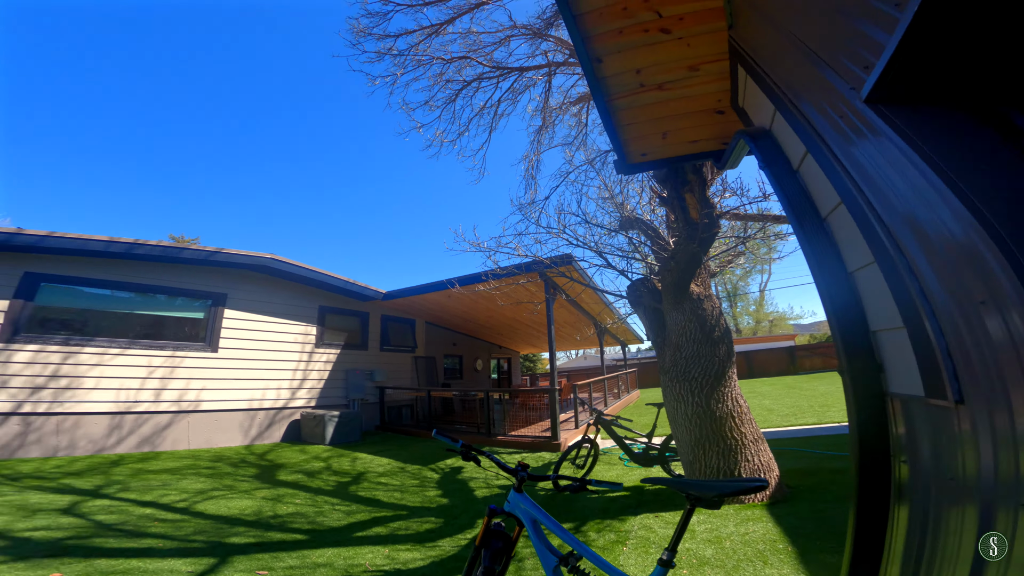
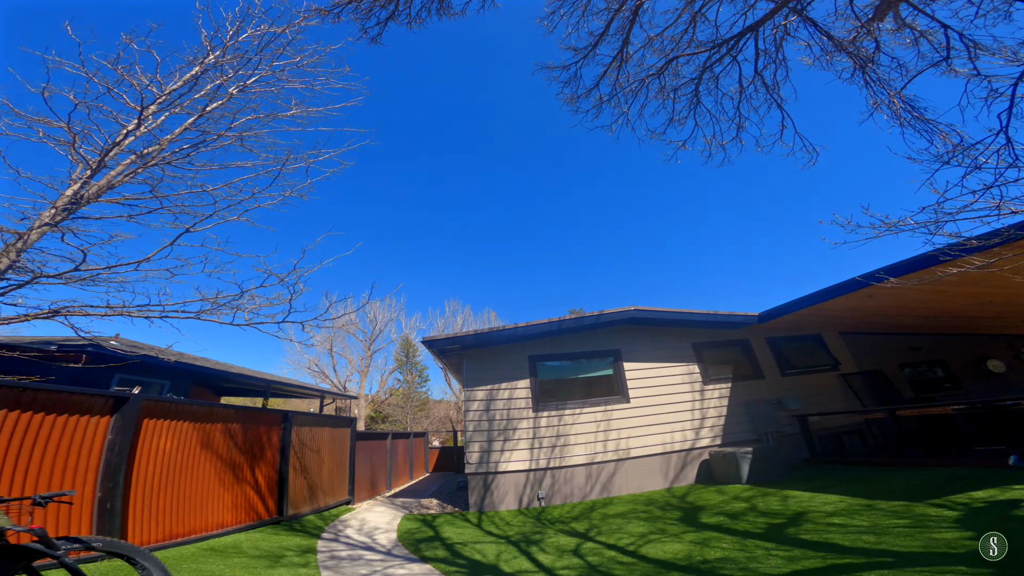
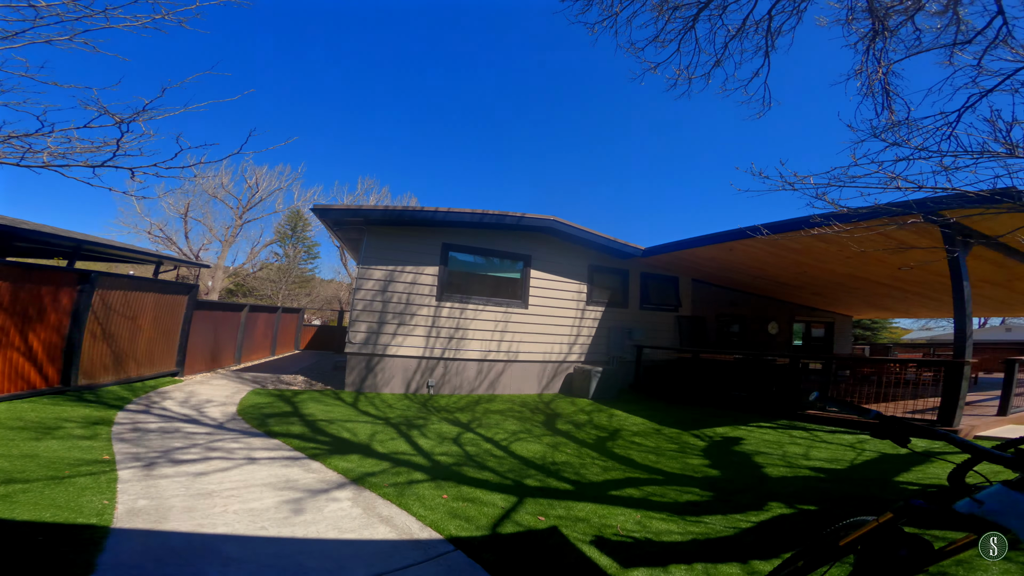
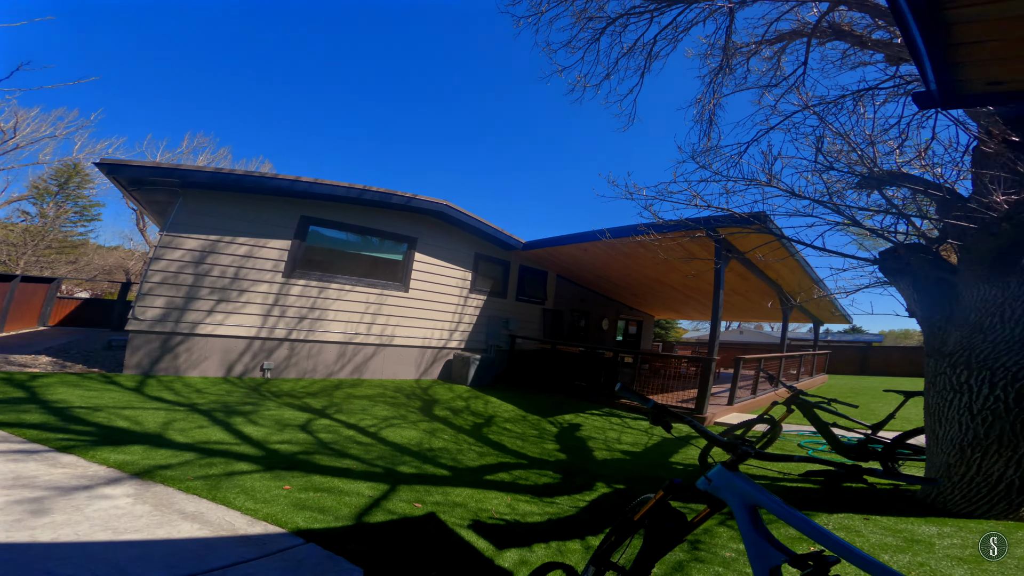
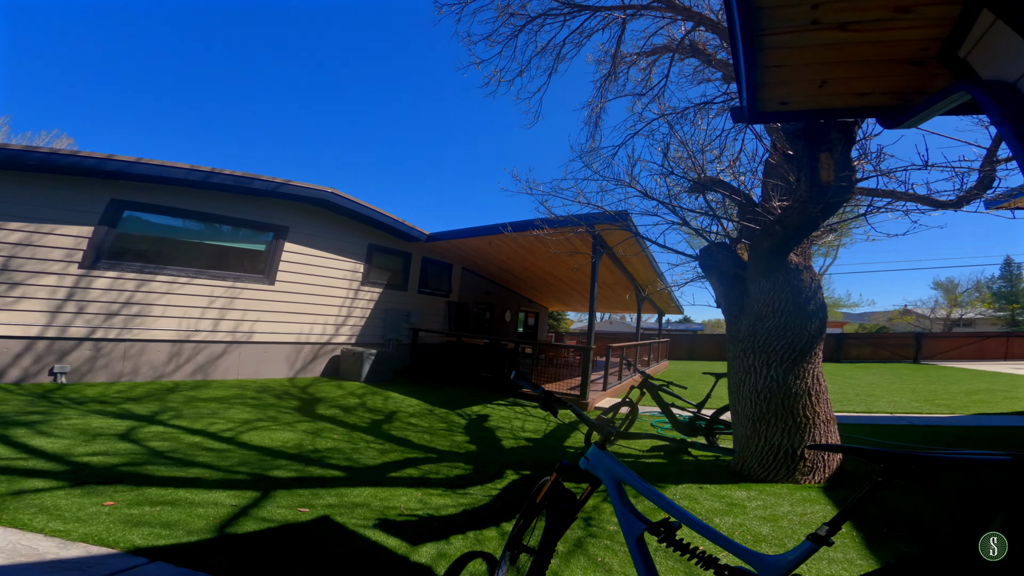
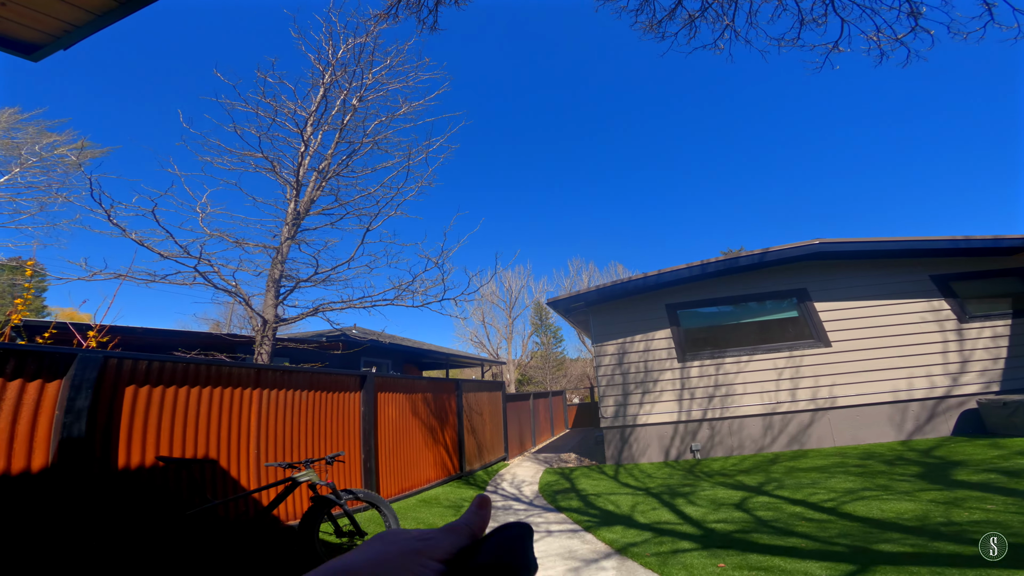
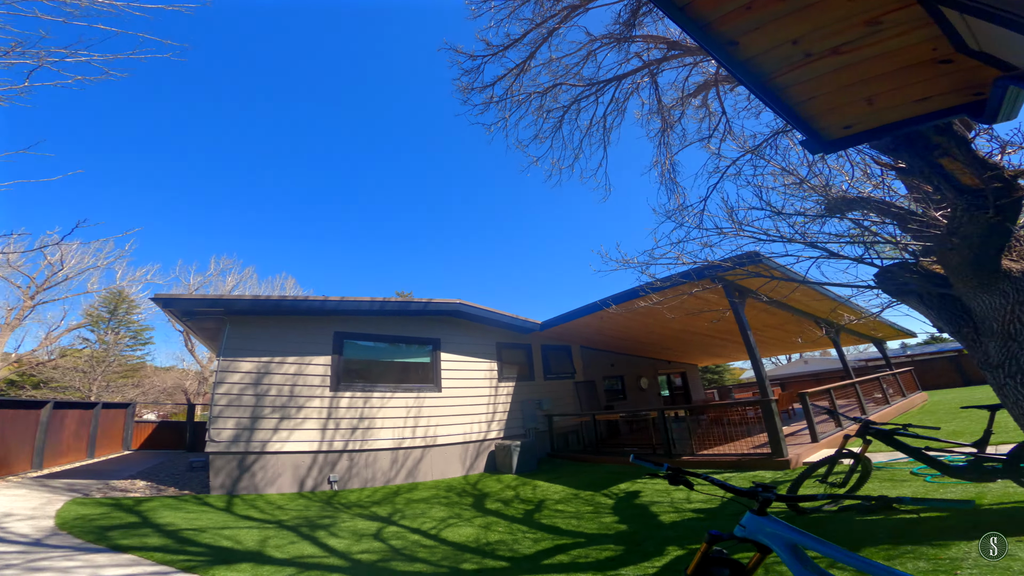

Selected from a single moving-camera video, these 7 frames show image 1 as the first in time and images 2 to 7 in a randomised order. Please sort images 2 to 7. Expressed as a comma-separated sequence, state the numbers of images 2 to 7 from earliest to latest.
7, 2, 6, 3, 4, 5
